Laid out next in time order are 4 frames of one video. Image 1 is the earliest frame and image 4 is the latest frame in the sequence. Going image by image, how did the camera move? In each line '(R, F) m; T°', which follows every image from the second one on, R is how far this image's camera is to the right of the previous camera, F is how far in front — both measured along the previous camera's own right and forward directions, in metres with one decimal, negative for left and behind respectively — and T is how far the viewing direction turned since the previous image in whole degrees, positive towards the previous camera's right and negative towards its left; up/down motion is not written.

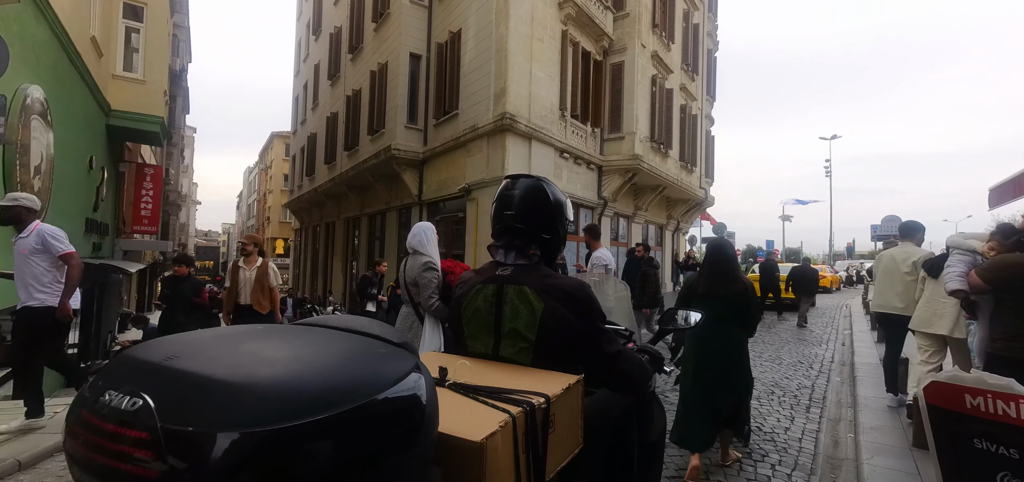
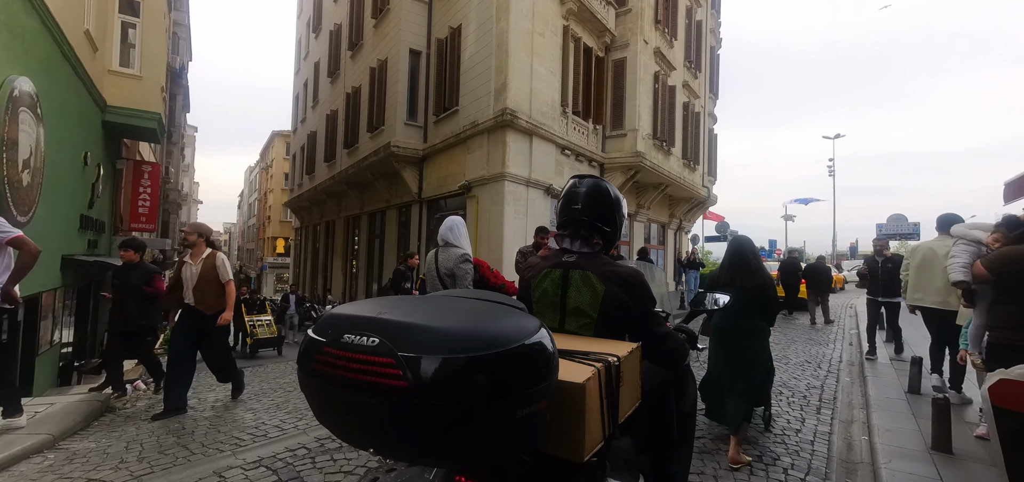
(0.0, +0.2) m; 0°
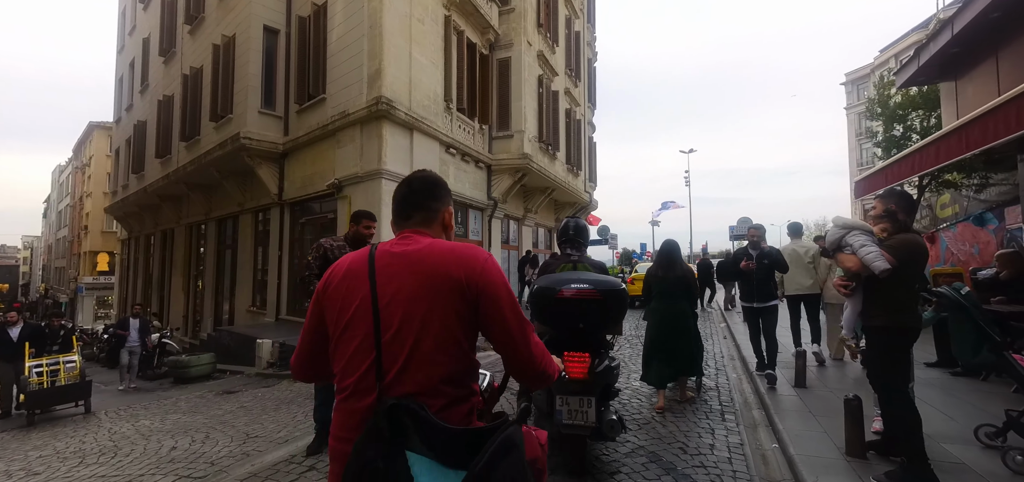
(+0.2, +1.0) m; +14°
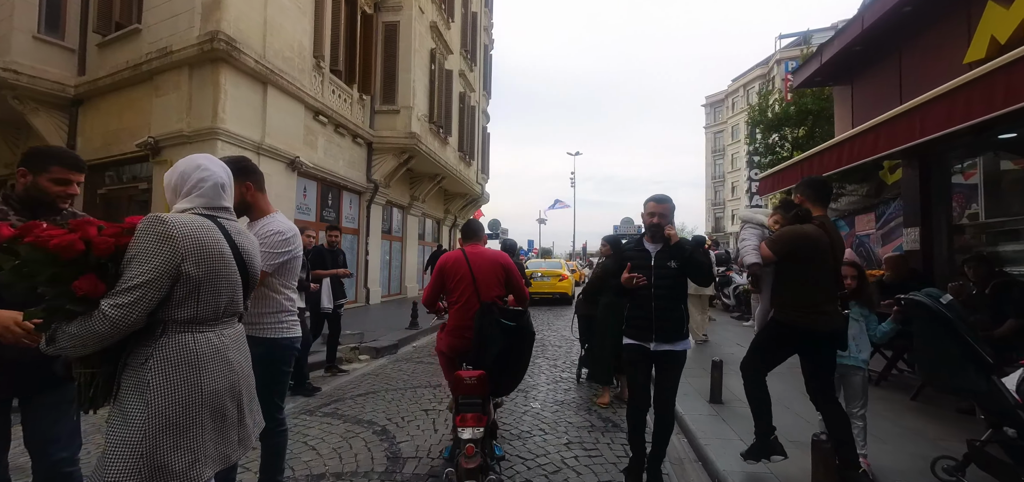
(+0.2, +1.3) m; +14°
